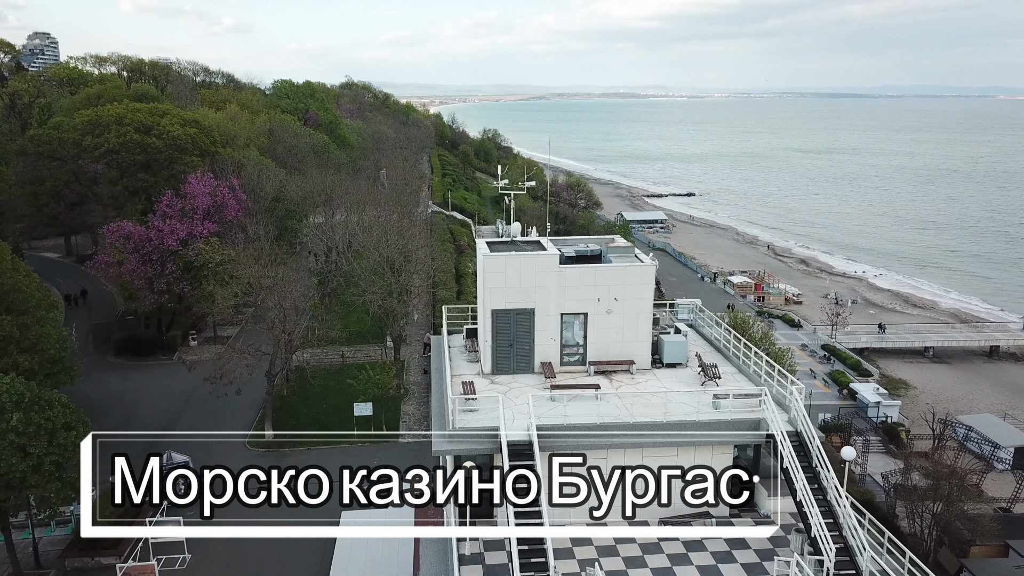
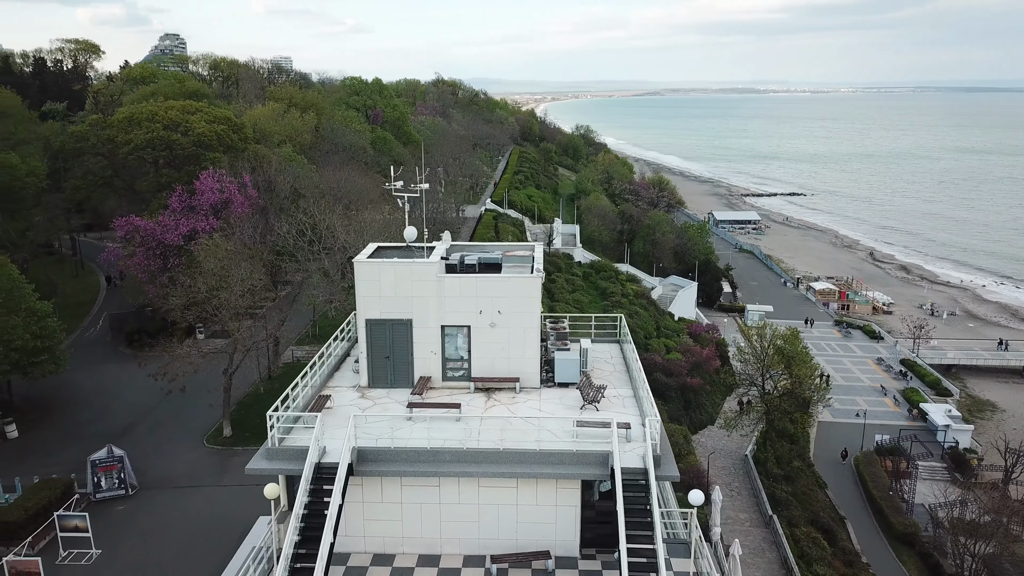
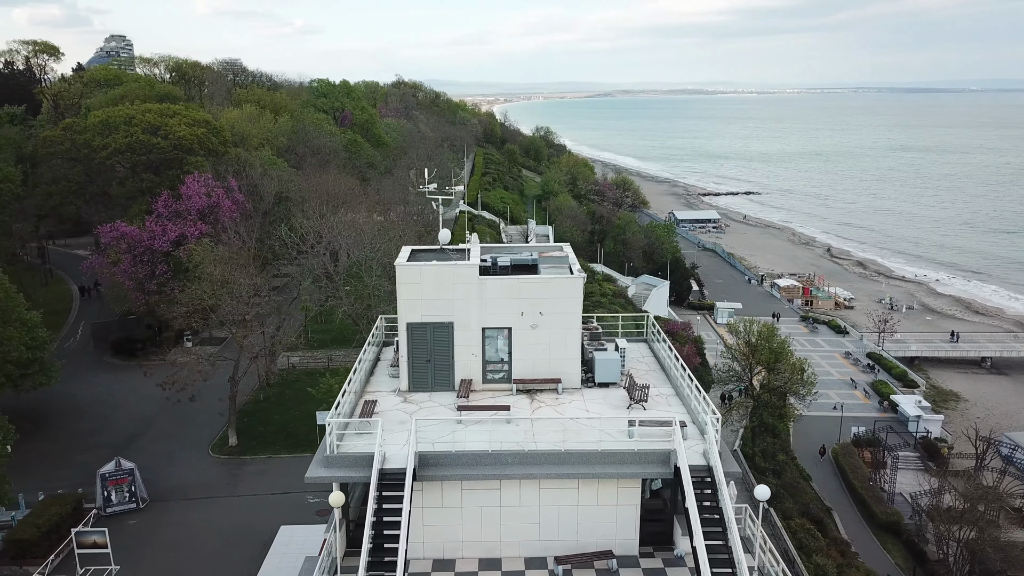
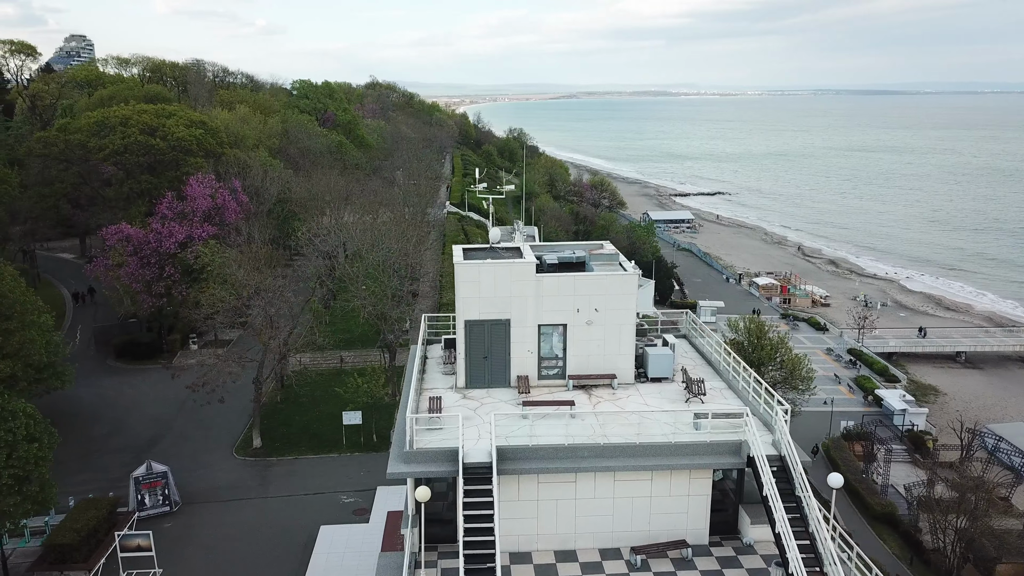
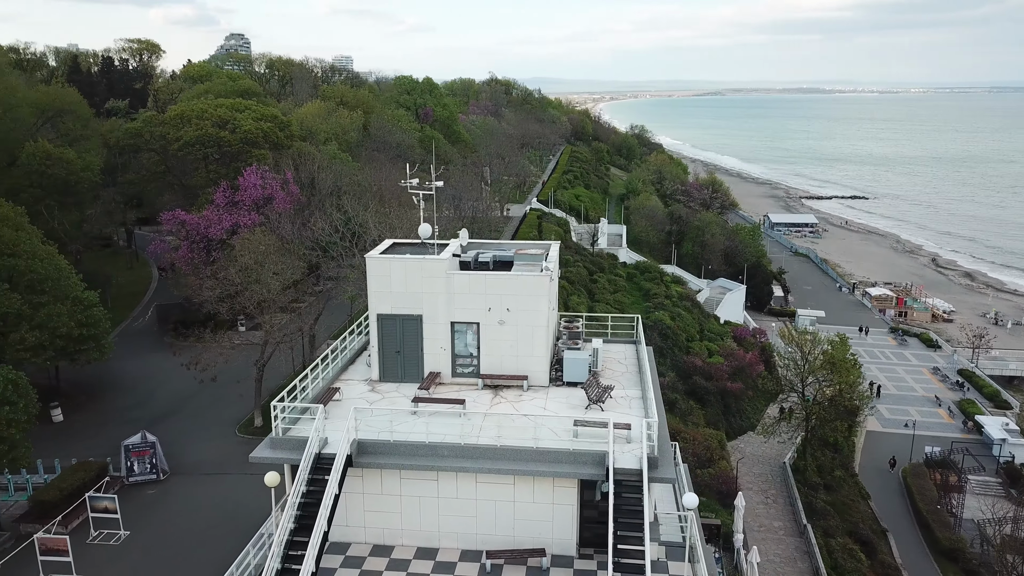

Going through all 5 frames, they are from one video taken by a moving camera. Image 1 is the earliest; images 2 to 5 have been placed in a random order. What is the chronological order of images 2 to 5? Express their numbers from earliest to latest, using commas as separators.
4, 3, 2, 5
